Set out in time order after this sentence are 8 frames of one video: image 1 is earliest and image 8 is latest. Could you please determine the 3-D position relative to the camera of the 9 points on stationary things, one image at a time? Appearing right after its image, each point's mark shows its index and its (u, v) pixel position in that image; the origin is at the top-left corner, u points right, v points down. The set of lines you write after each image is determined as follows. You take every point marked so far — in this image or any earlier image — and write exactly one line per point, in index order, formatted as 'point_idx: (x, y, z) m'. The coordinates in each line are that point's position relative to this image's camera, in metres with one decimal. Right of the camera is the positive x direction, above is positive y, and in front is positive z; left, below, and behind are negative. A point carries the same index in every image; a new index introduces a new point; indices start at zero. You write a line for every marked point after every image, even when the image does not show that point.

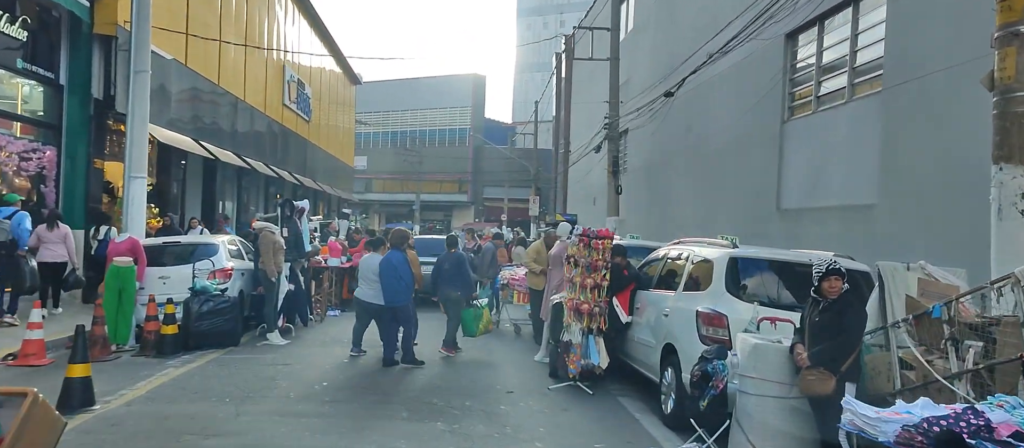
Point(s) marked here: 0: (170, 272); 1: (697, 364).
0: (-5.2, -0.7, +11.2) m
1: (+1.5, -1.1, +5.9) m
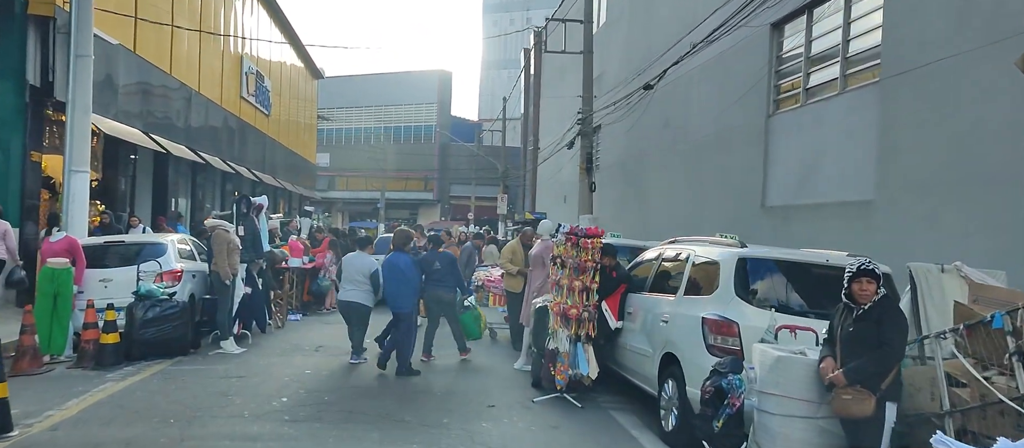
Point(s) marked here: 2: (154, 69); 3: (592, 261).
0: (-5.5, -0.7, +10.2) m
1: (+1.4, -1.1, +5.2) m
2: (-9.6, +4.2, +19.8) m
3: (+0.8, -0.4, +7.7) m
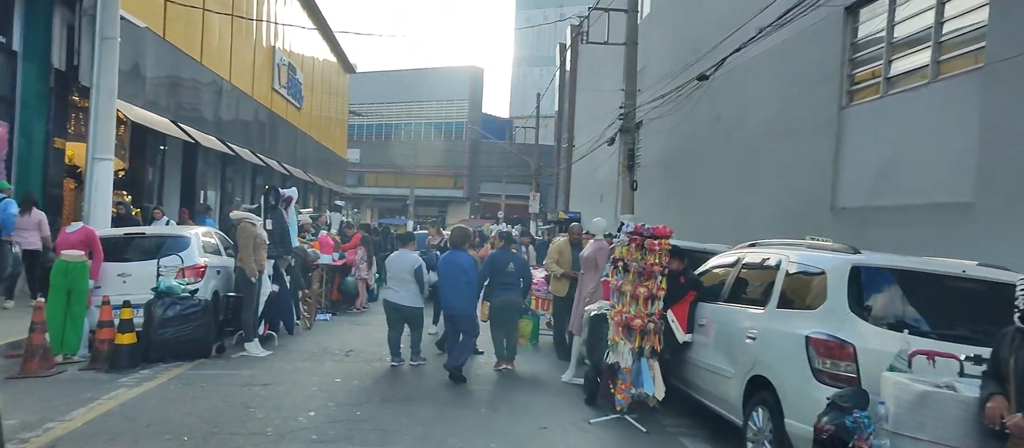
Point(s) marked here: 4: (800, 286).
0: (-4.9, -0.6, +9.5) m
1: (+1.8, -1.1, +4.3) m
2: (-8.5, +4.4, +19.3) m
3: (+1.4, -0.4, +6.8) m
4: (+2.1, -0.5, +5.5) m
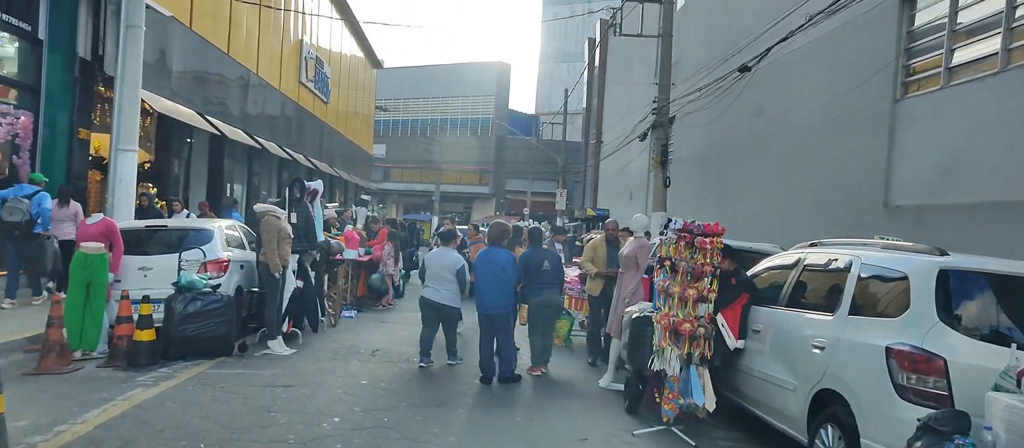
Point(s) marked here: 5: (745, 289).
0: (-4.5, -0.5, +9.2) m
1: (+2.1, -1.1, +3.7) m
2: (-7.7, +4.5, +19.0) m
3: (+1.7, -0.3, +6.2) m
4: (+2.4, -0.4, +4.9) m
5: (+2.0, -0.6, +6.4) m
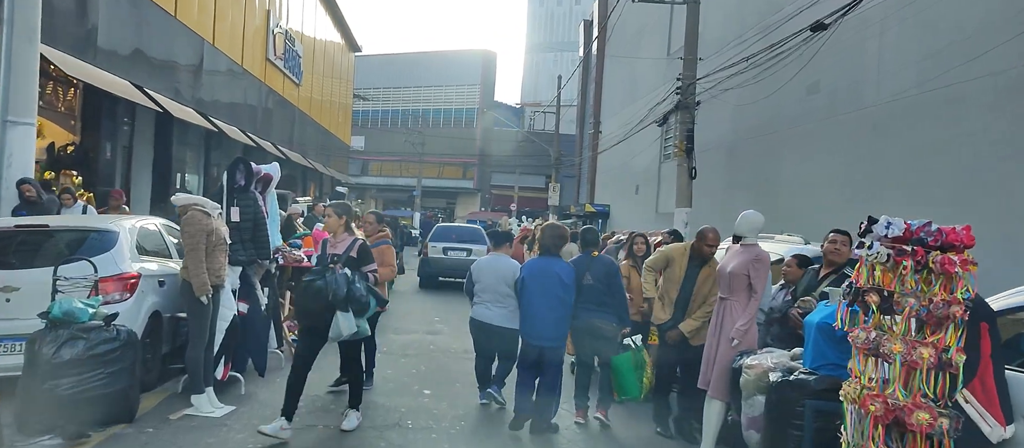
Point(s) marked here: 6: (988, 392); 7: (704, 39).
0: (-4.1, -0.5, +6.2) m
1: (+2.5, -1.1, +1.0) m
2: (-7.7, +4.6, +15.9) m
3: (+2.1, -0.4, +3.4) m
4: (+2.9, -0.5, +2.1) m
5: (+2.4, -0.6, +3.6) m
6: (+2.3, -0.8, +3.6) m
7: (+5.0, +4.9, +19.6) m
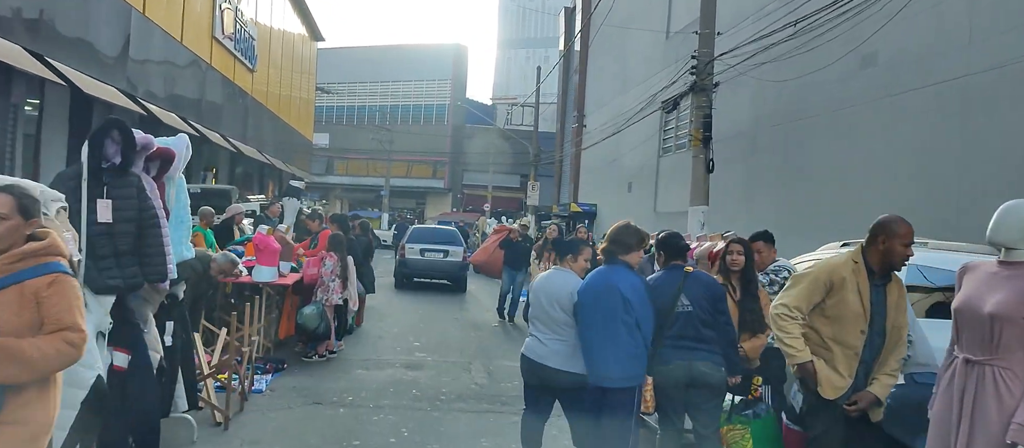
0: (-3.9, -0.5, +3.4) m
1: (+3.0, -1.1, -1.5) m
2: (-7.8, +4.6, +13.0) m
3: (+2.5, -0.4, +0.9) m
4: (+3.3, -0.5, -0.3) m
5: (+2.8, -0.6, +1.1) m
6: (+2.7, -0.8, +1.1) m
7: (+4.7, +4.9, +17.2) m
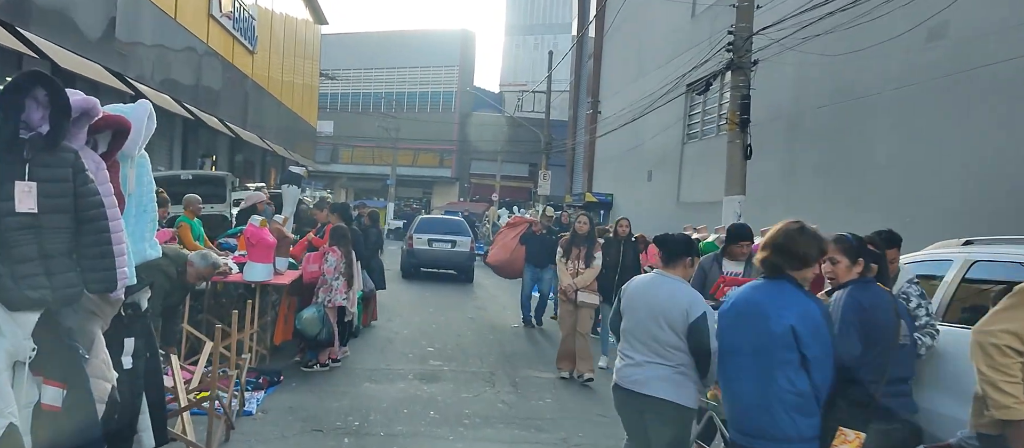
0: (-3.6, -0.5, +2.3) m
1: (+3.3, -1.2, -2.7) m
2: (-7.5, +4.7, +11.8) m
3: (+2.8, -0.4, -0.3) m
4: (+3.6, -0.5, -1.5) m
5: (+3.1, -0.6, -0.1) m
6: (+3.0, -0.8, -0.1) m
7: (+5.0, +5.1, +15.9) m
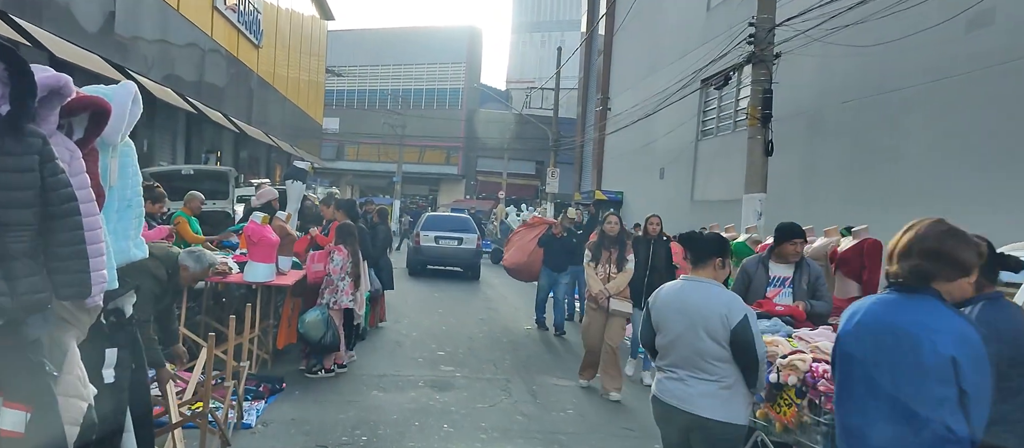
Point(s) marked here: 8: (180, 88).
0: (-3.4, -0.4, +1.8) m
1: (+3.4, -1.2, -3.2) m
2: (-7.3, +4.8, +11.3) m
3: (+2.9, -0.4, -0.8) m
4: (+3.7, -0.5, -2.0) m
5: (+3.2, -0.6, -0.6) m
6: (+3.1, -0.8, -0.6) m
7: (+5.3, +5.1, +15.4) m
8: (-8.1, +3.4, +18.2) m
